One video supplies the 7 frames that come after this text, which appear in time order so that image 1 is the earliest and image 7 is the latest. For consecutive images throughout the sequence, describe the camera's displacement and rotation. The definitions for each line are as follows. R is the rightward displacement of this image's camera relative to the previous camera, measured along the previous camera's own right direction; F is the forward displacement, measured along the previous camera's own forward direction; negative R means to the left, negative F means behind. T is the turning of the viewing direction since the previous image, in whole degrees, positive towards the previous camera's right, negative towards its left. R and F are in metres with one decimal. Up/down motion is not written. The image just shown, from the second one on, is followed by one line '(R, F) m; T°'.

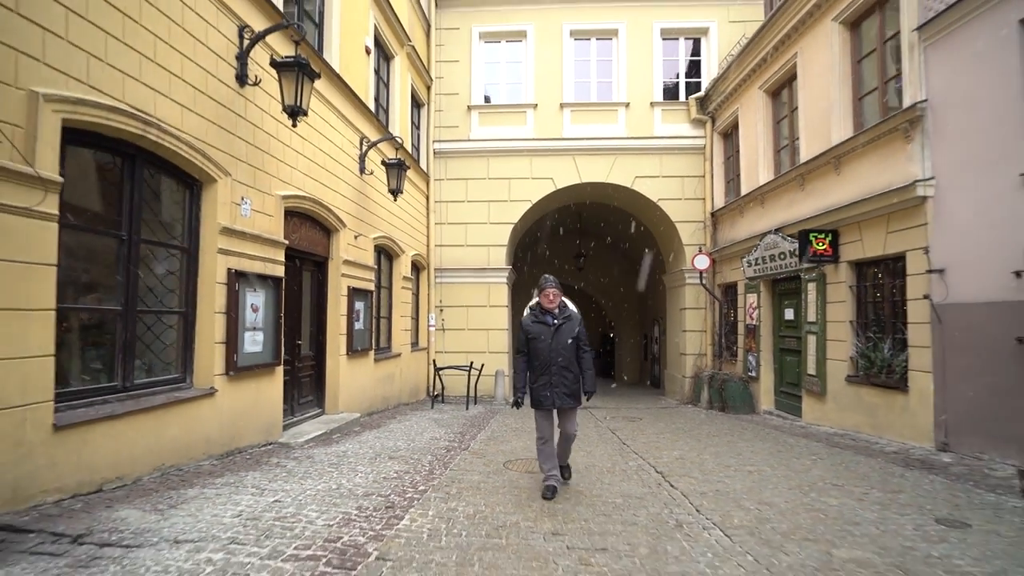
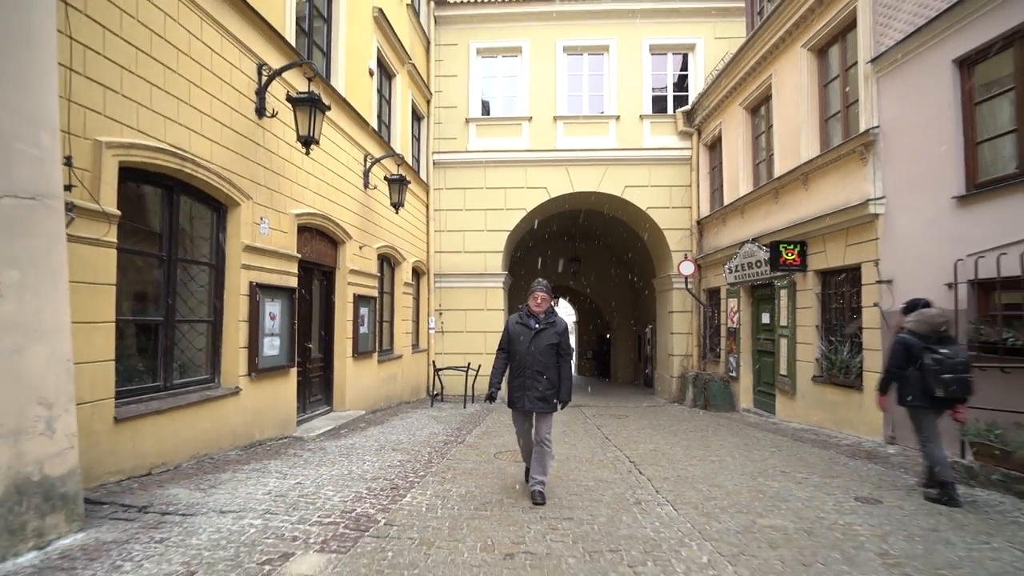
(+0.1, -0.7) m; 0°
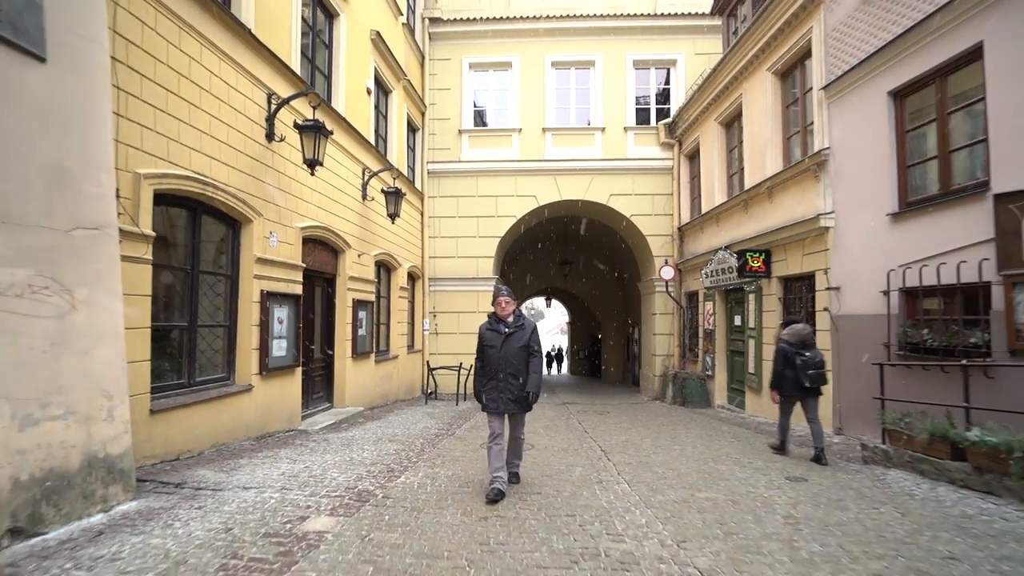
(+0.2, -0.7) m; 0°
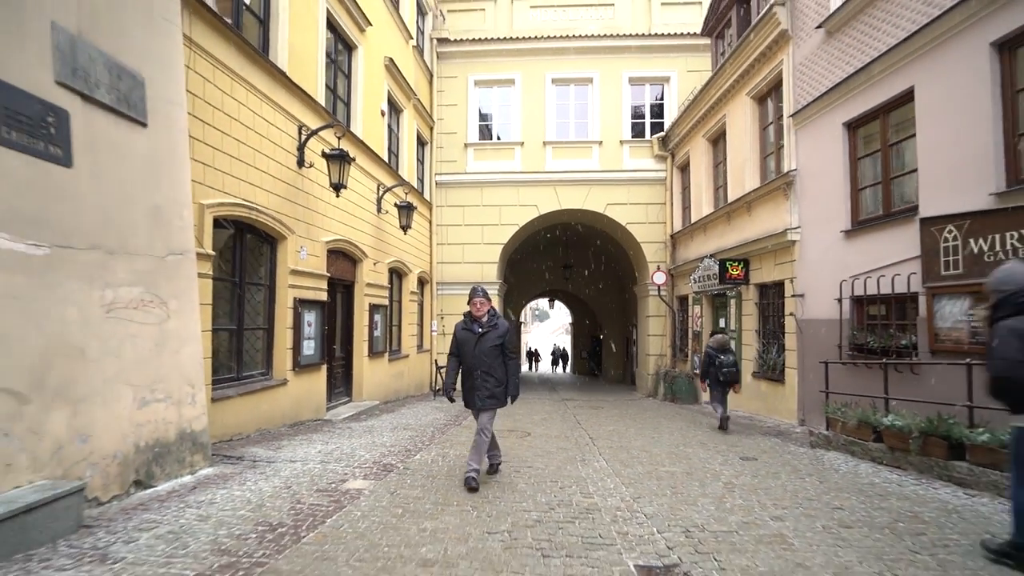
(+0.1, -1.0) m; -1°
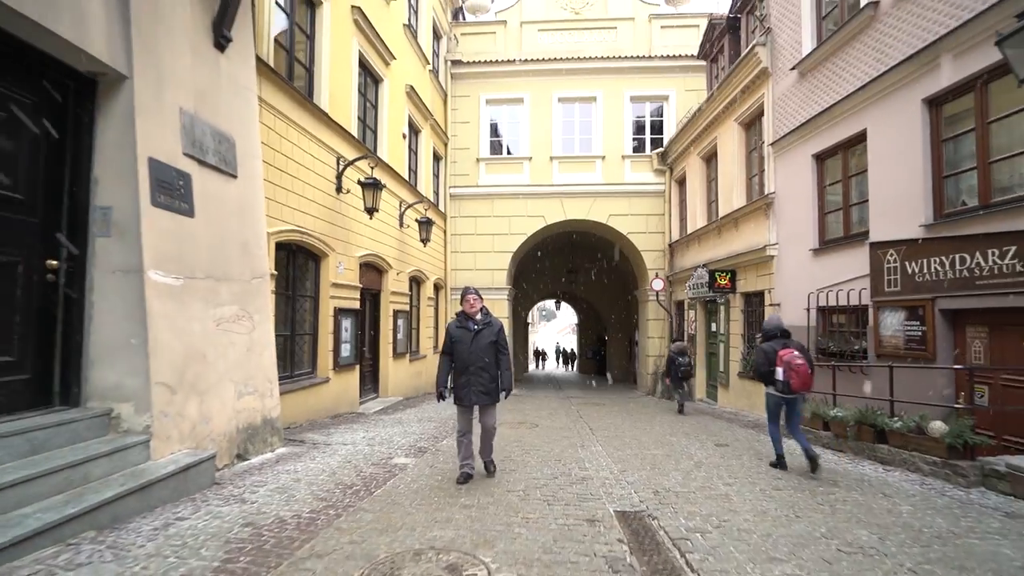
(-0.1, -1.2) m; -1°
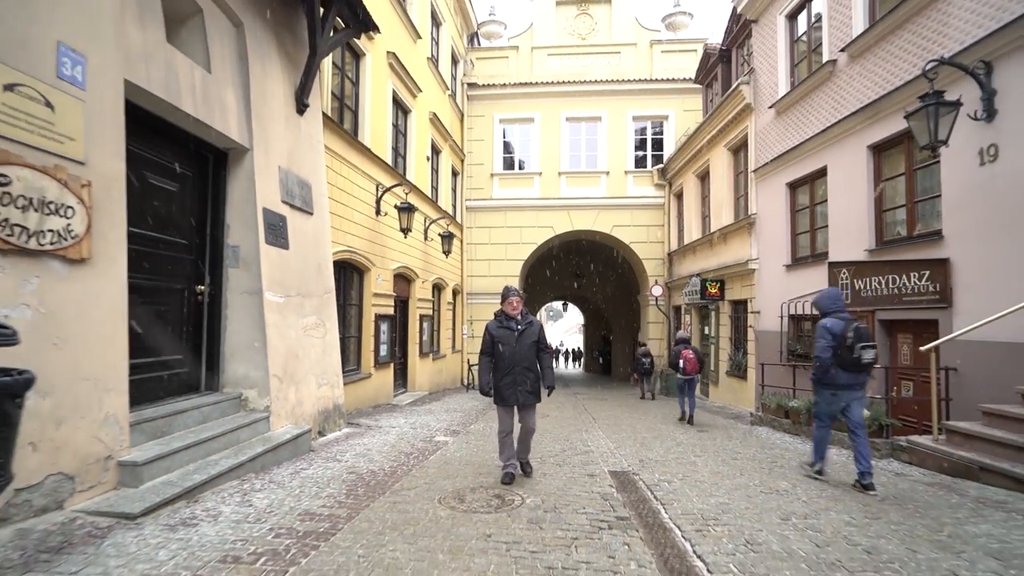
(-0.2, -1.6) m; -1°
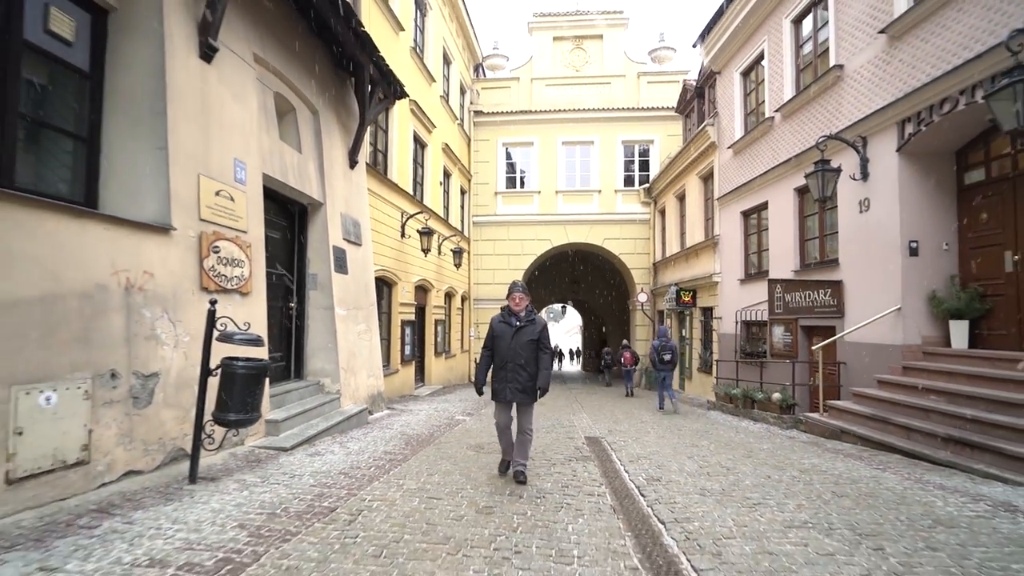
(0.0, -2.3) m; 0°
